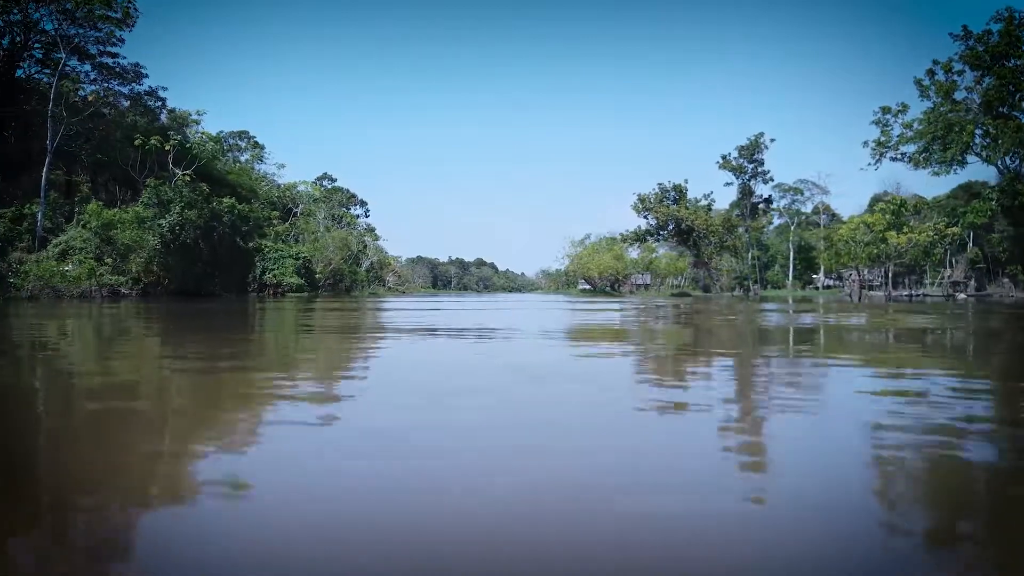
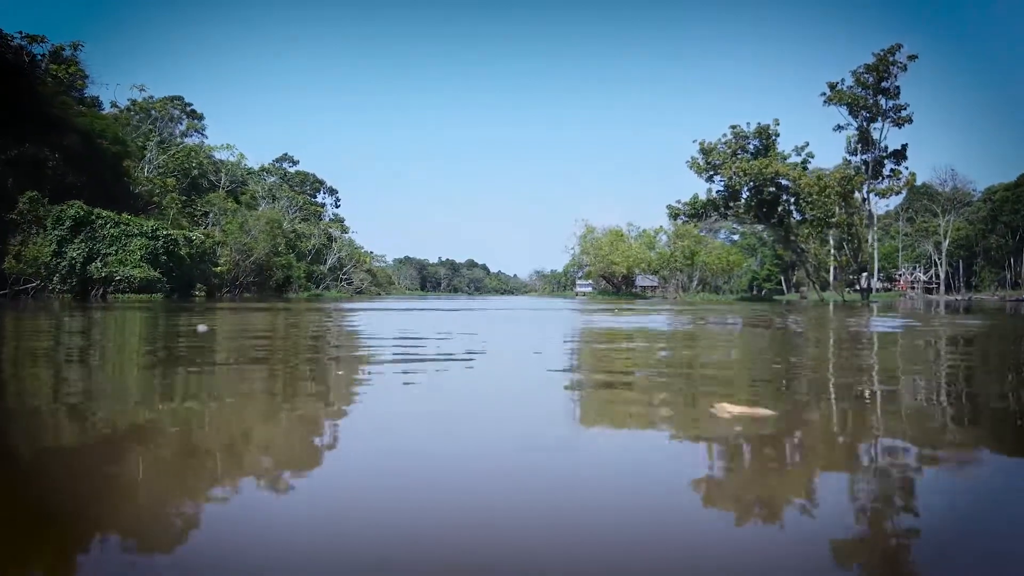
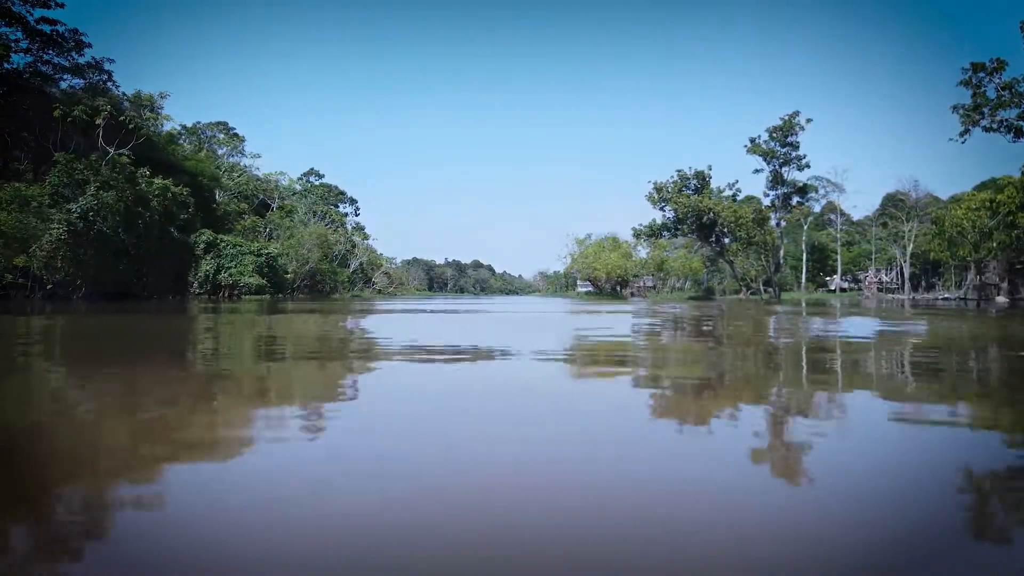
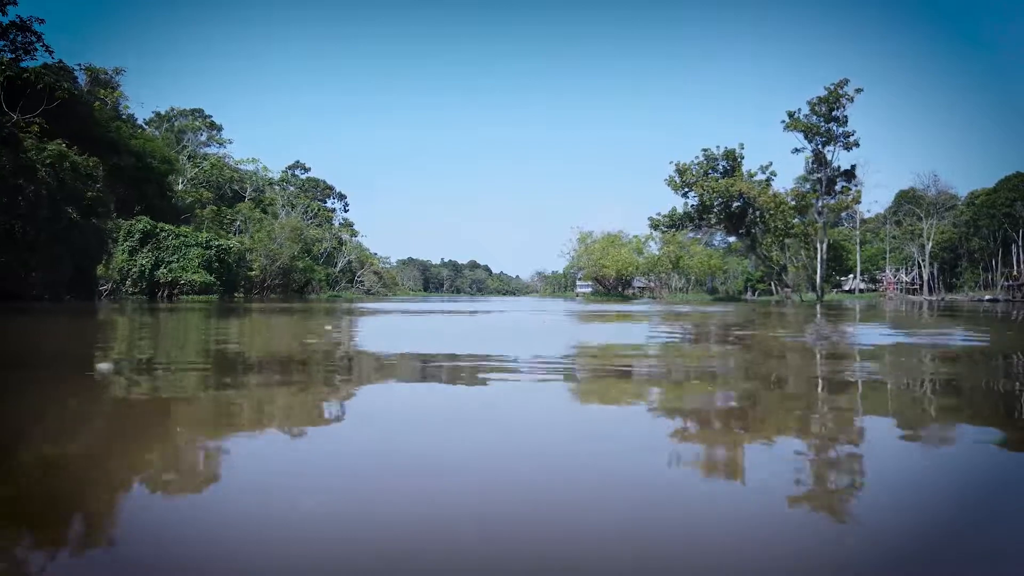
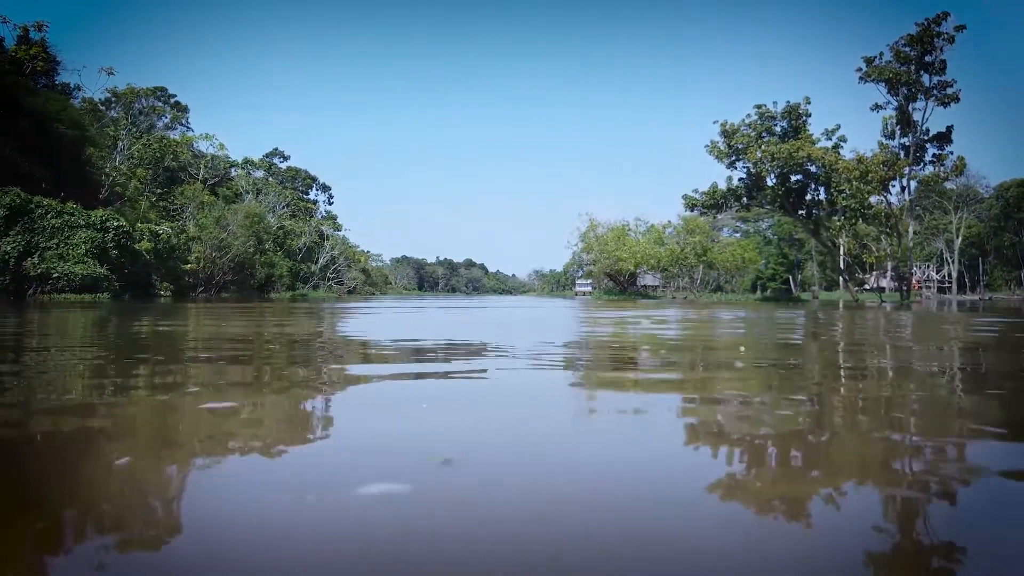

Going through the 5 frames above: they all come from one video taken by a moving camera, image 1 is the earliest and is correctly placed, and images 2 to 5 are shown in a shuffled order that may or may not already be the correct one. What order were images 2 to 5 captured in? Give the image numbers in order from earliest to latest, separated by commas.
3, 4, 2, 5
